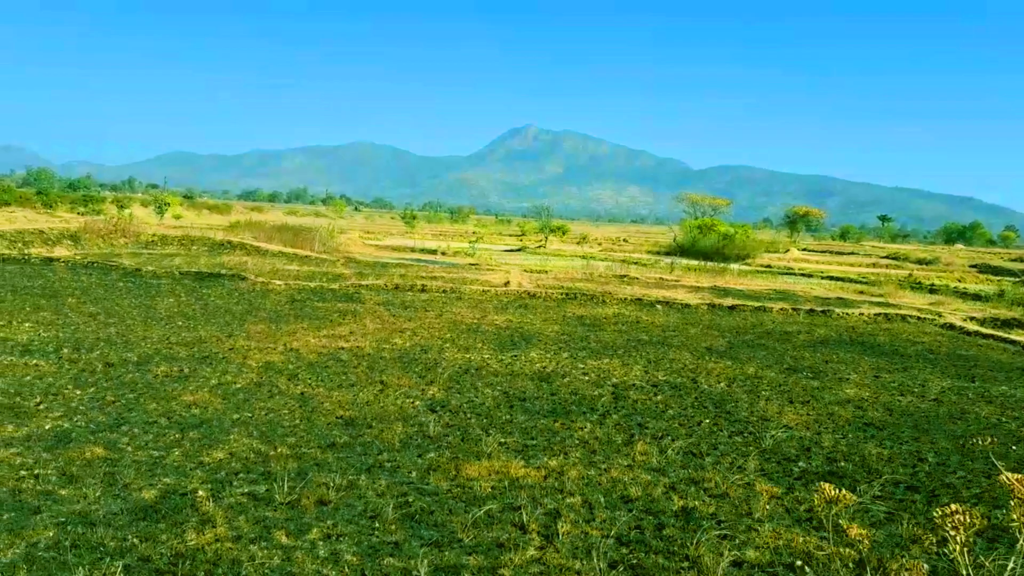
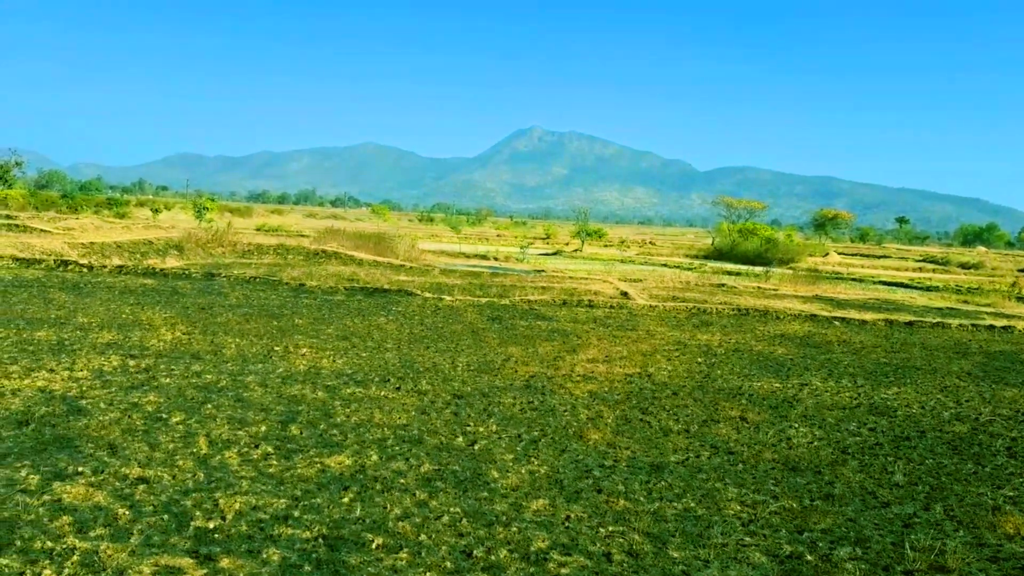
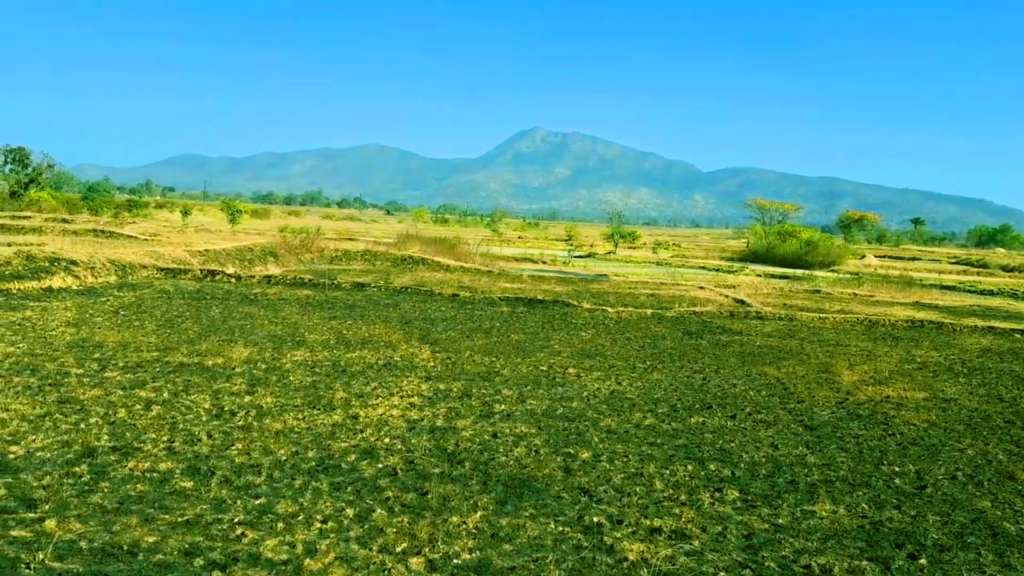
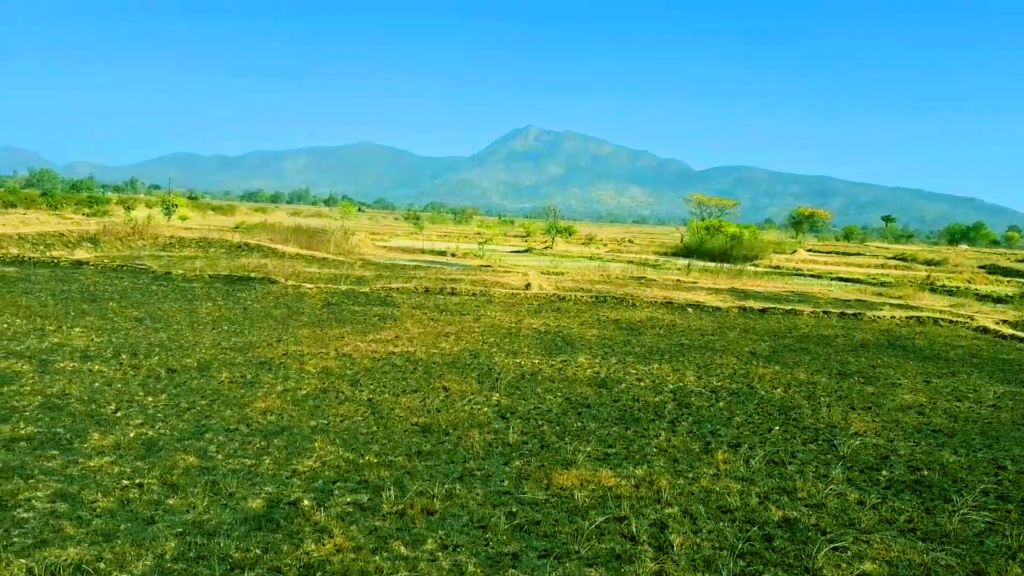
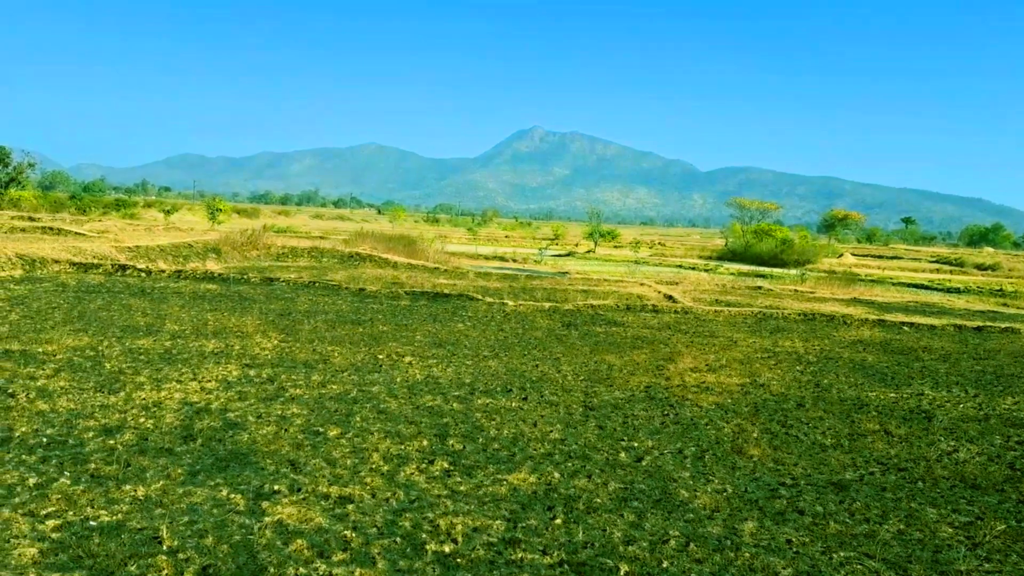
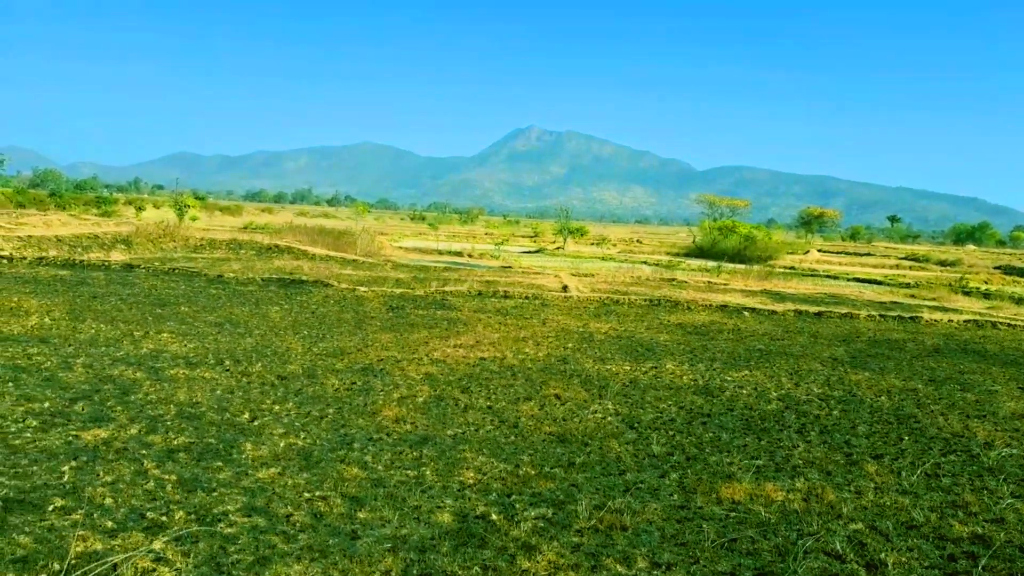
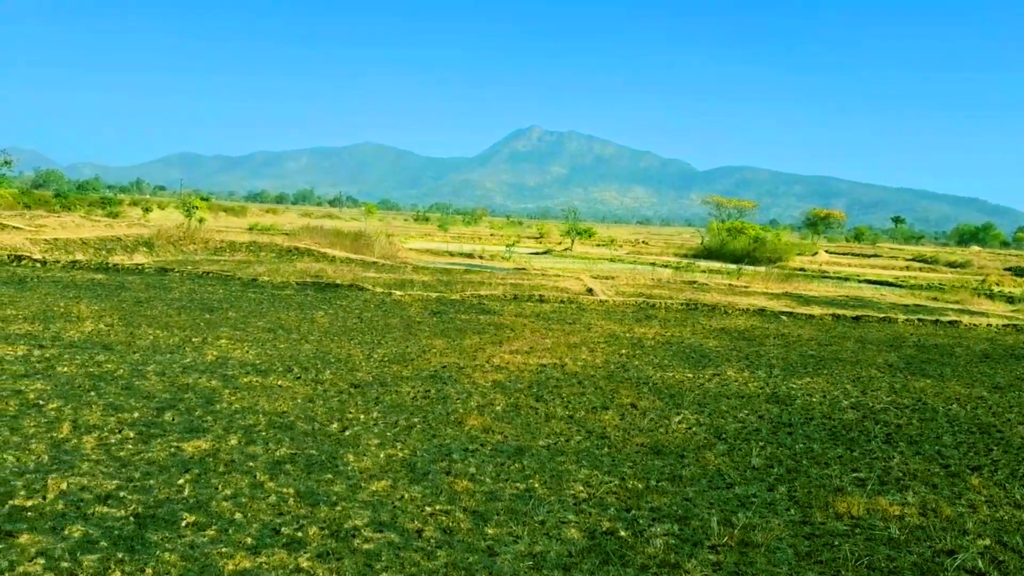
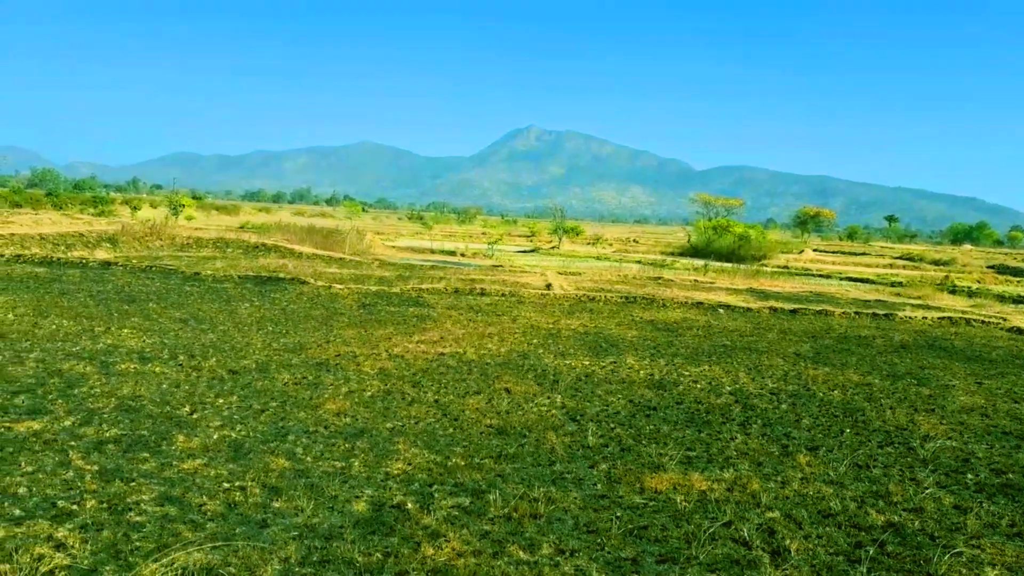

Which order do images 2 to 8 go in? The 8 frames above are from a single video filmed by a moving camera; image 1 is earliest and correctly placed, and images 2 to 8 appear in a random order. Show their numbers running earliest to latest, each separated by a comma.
4, 8, 6, 7, 2, 5, 3
